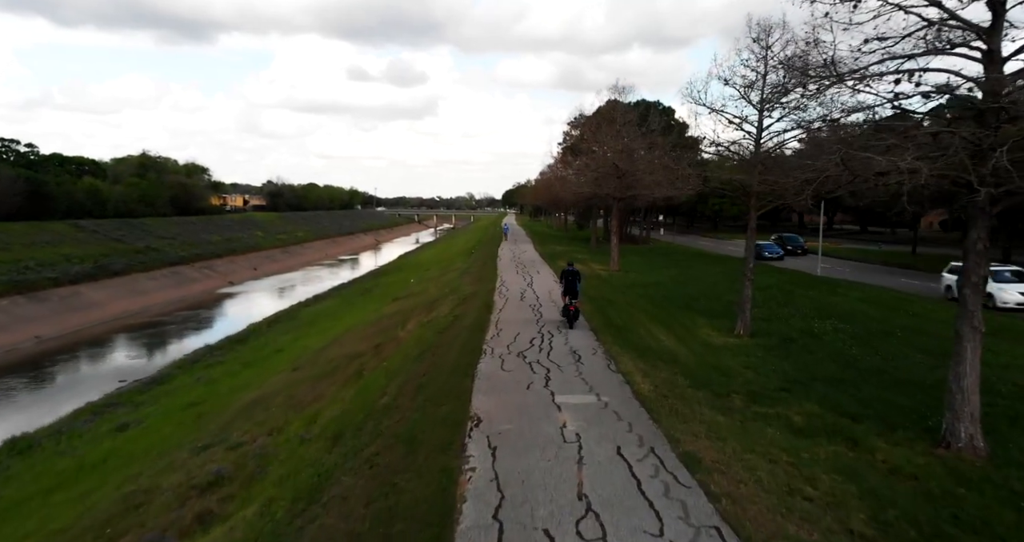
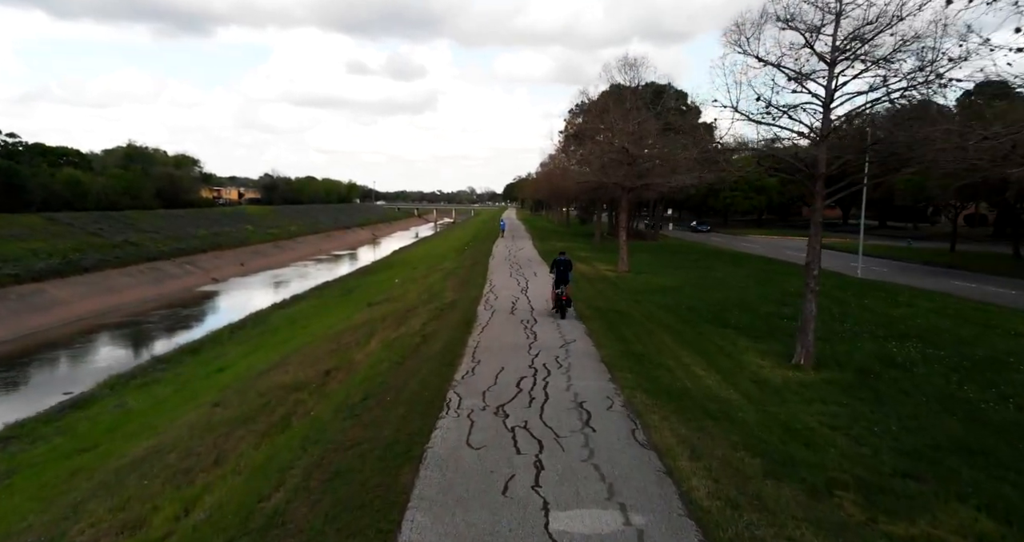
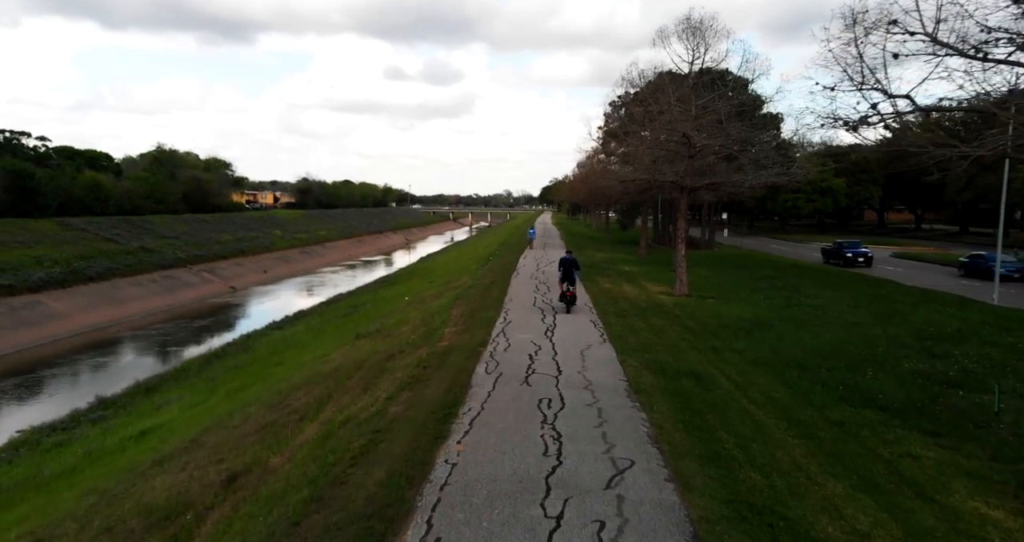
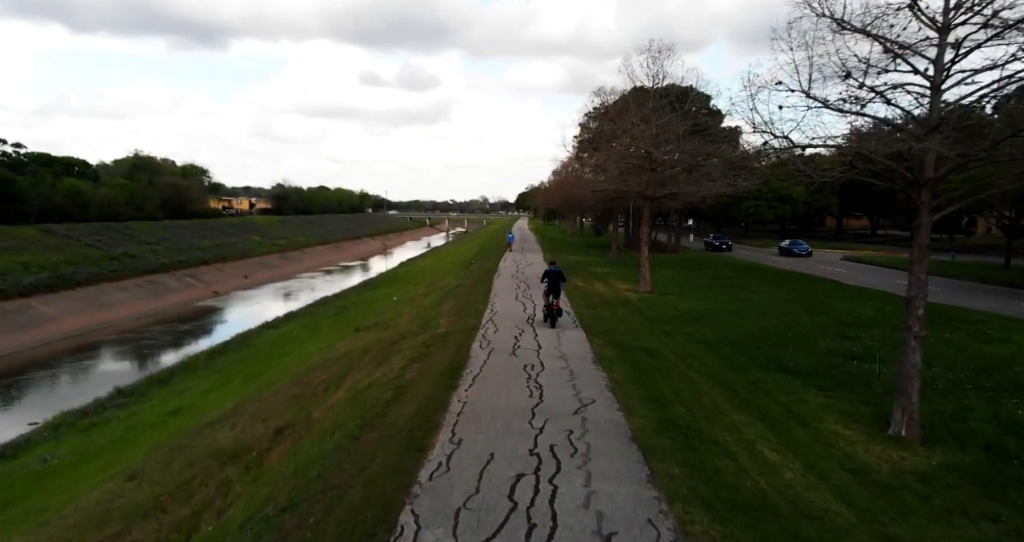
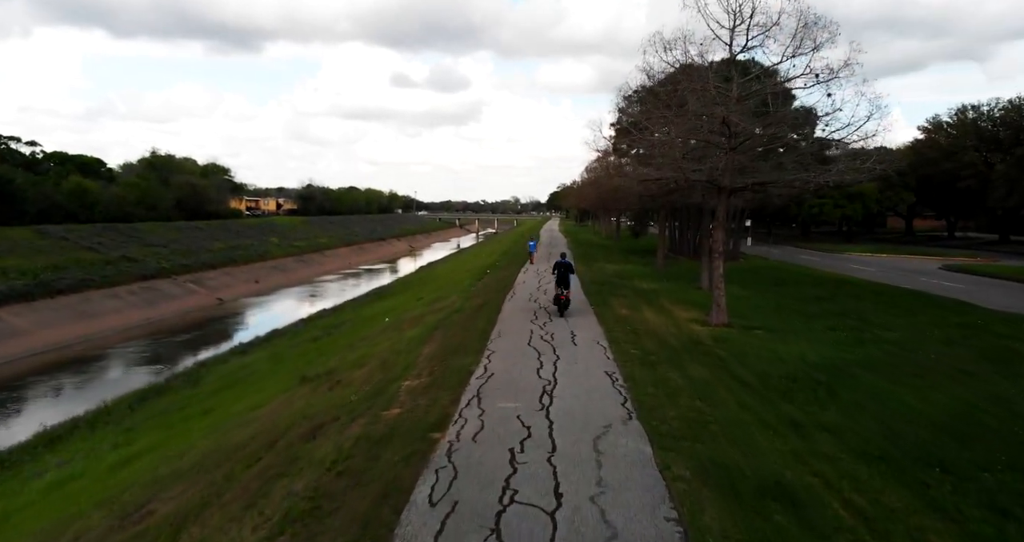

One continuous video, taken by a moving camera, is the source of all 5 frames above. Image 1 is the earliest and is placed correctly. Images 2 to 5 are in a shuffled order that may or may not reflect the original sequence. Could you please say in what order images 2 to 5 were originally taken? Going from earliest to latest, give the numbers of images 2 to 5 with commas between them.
2, 4, 3, 5
